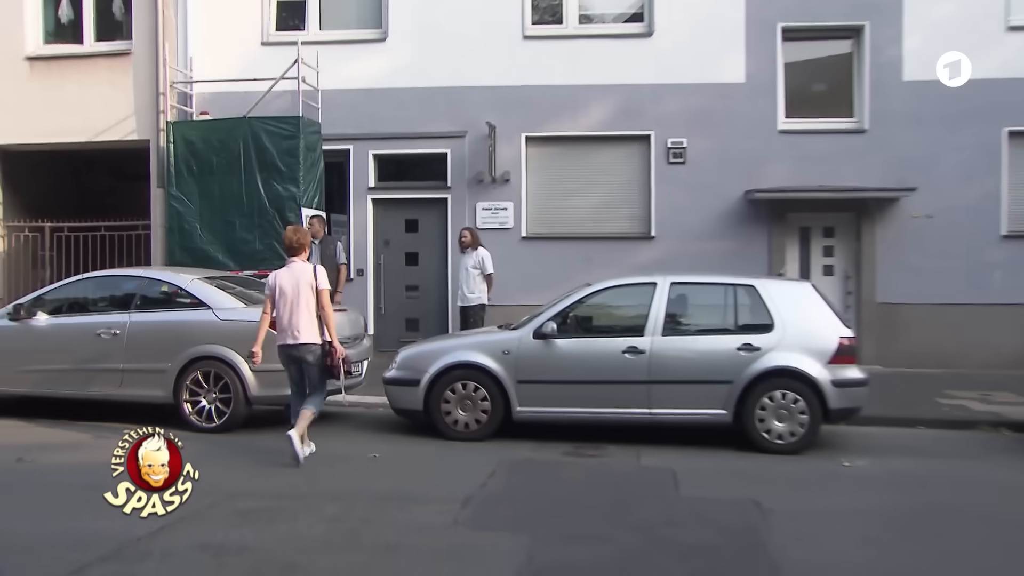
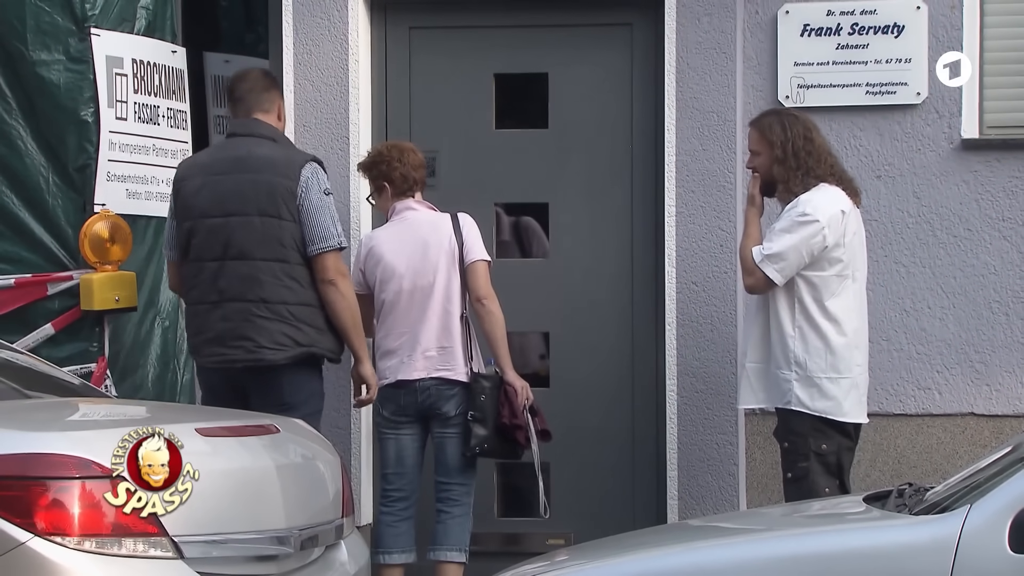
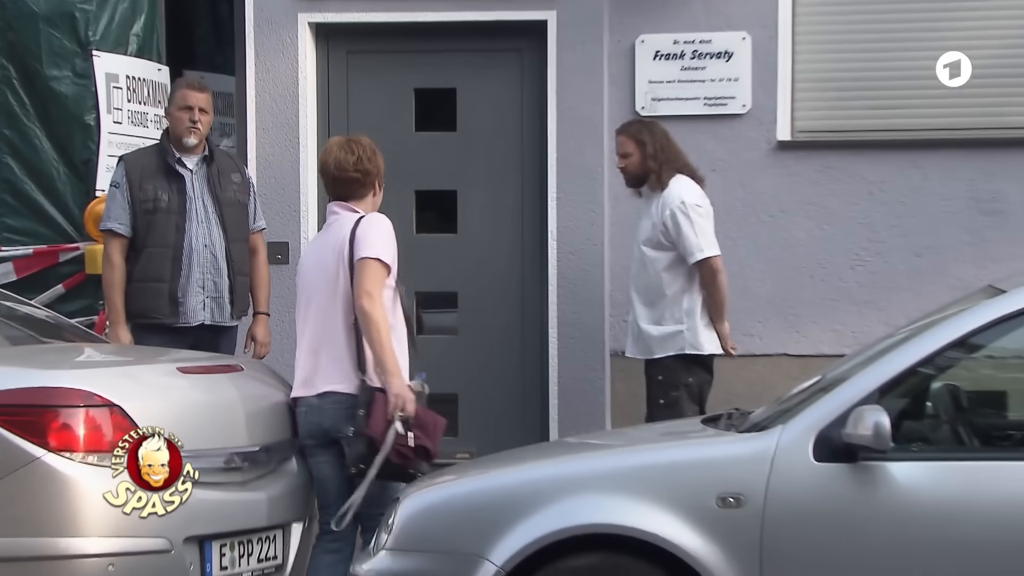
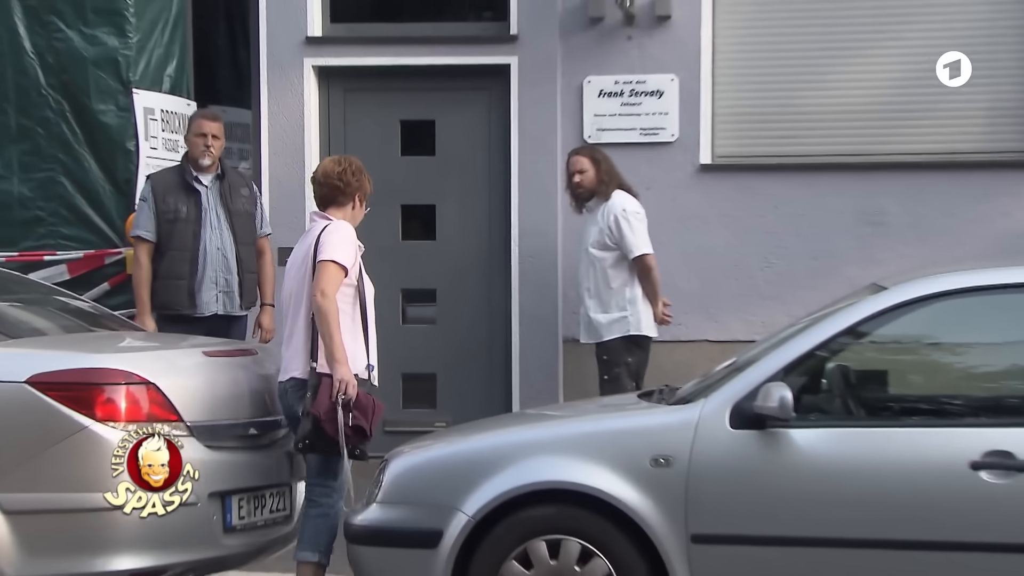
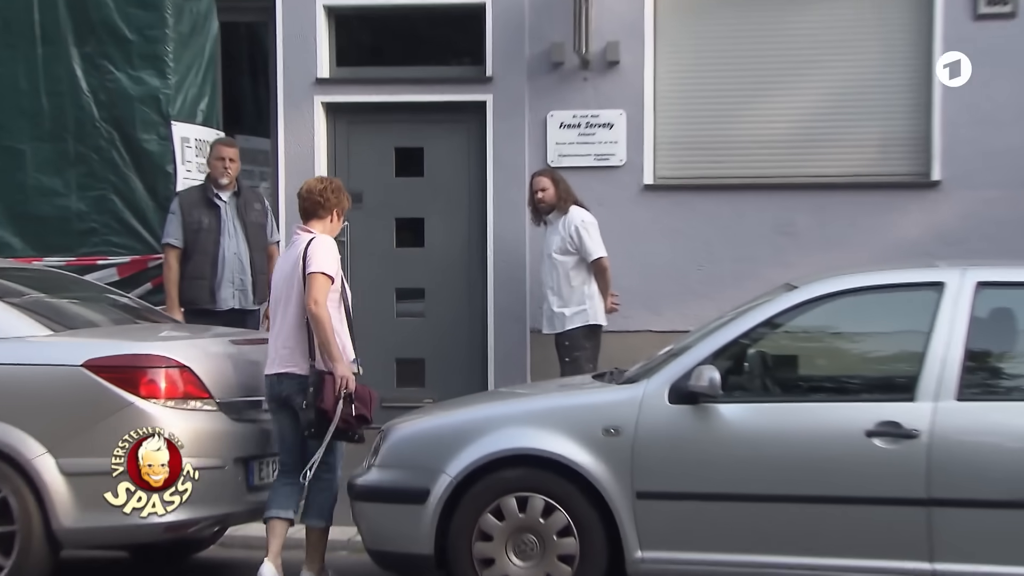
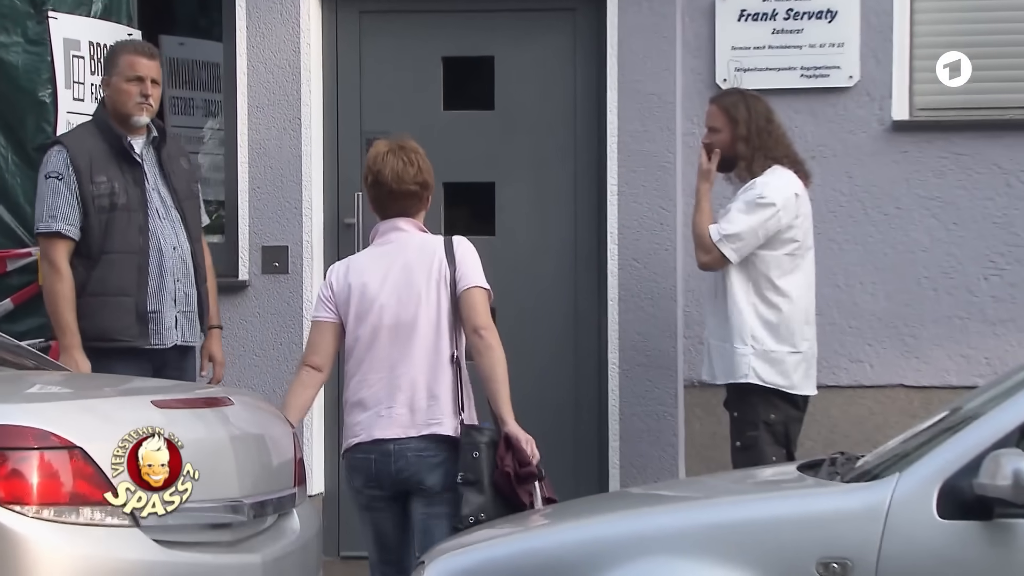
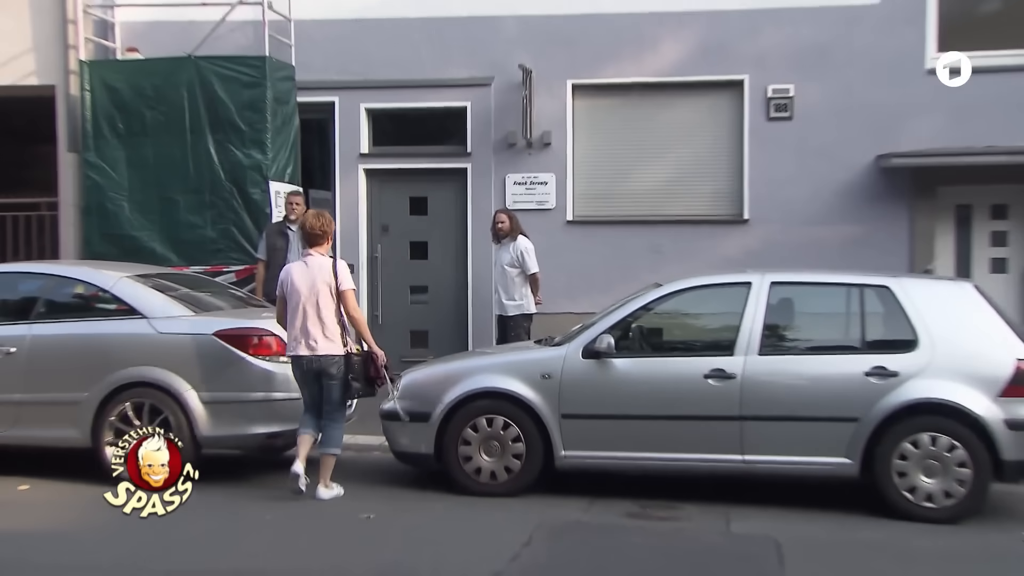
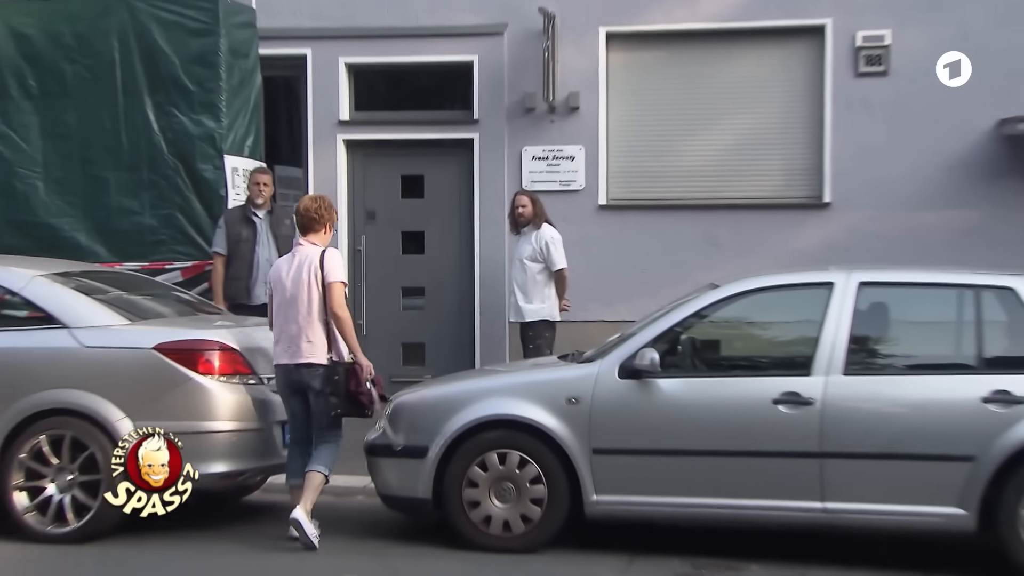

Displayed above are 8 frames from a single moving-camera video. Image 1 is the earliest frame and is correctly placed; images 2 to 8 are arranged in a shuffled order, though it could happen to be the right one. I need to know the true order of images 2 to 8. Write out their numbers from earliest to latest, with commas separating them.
7, 8, 5, 4, 3, 6, 2
